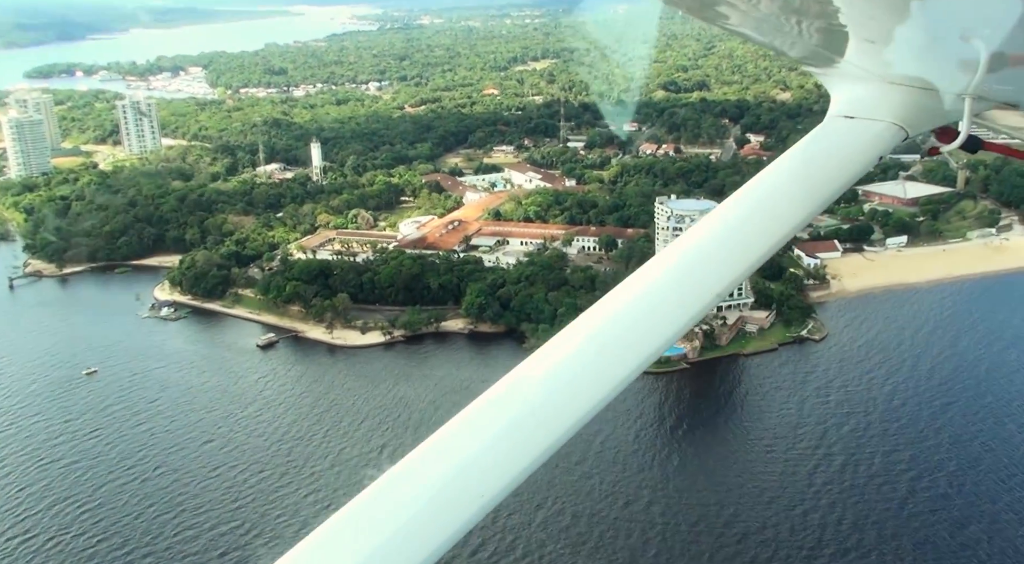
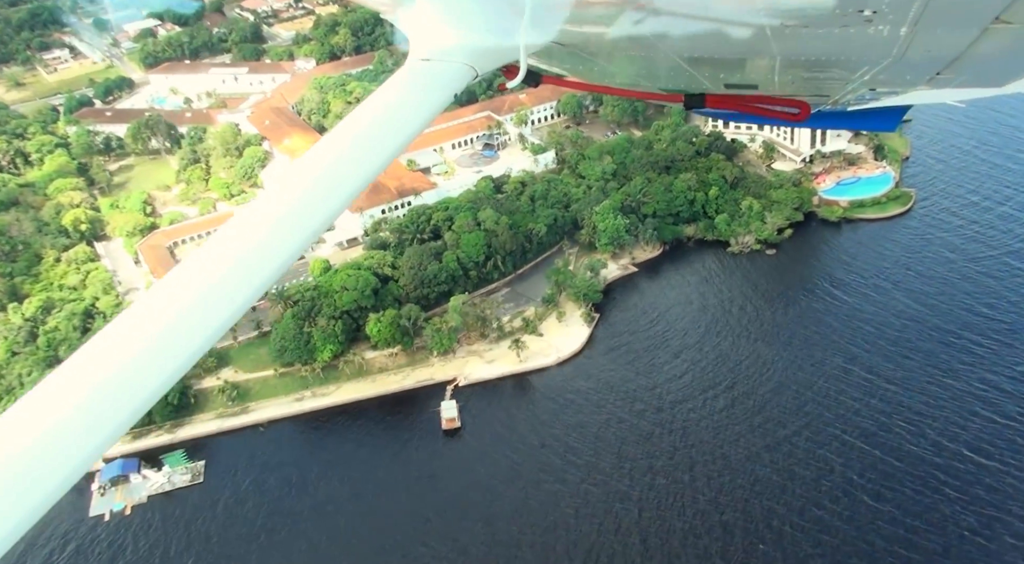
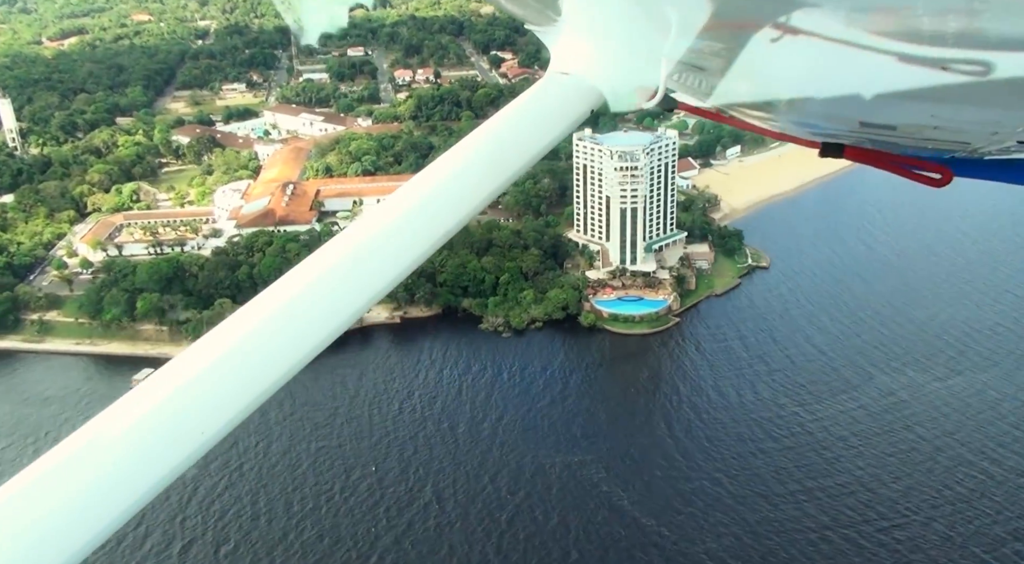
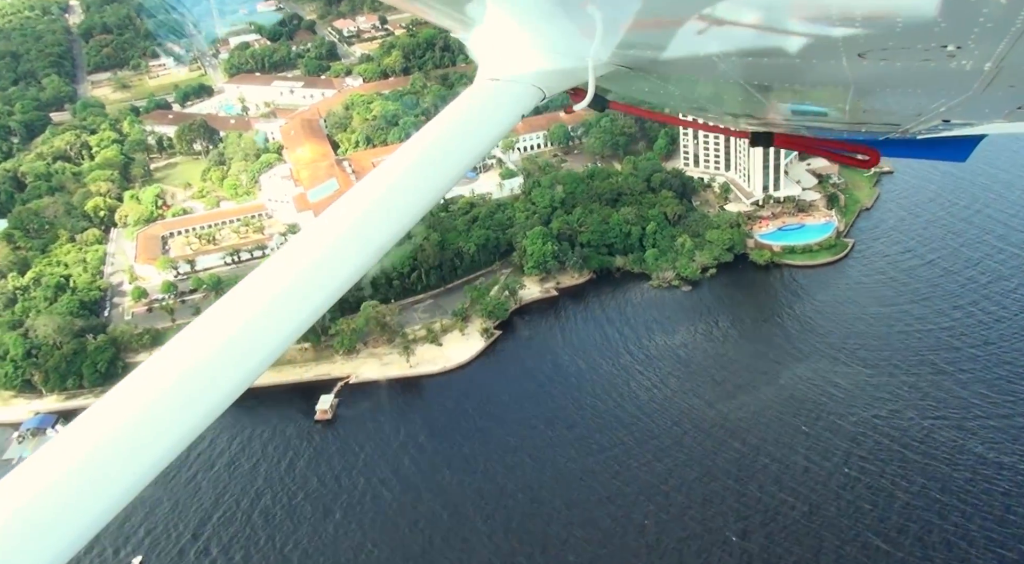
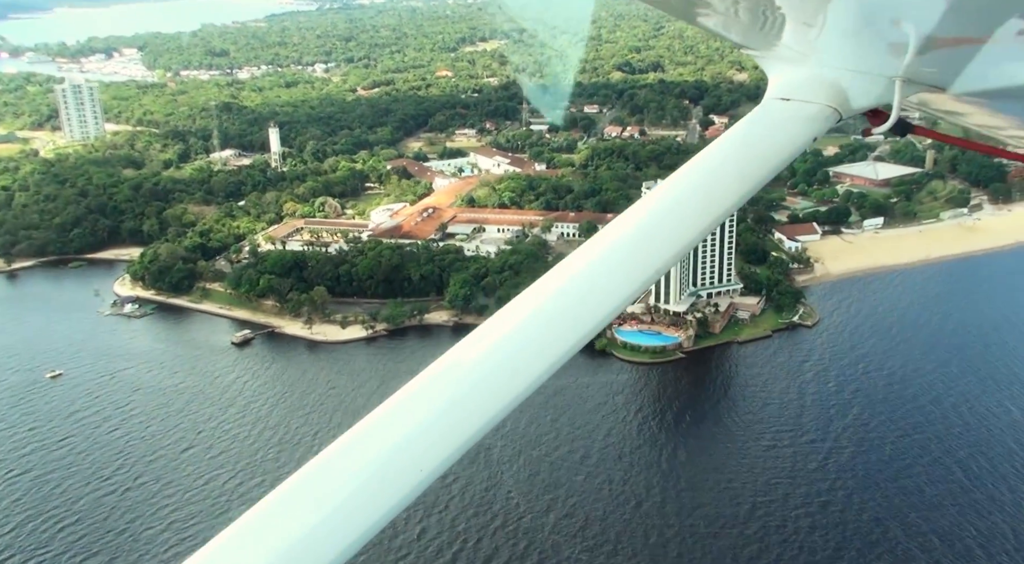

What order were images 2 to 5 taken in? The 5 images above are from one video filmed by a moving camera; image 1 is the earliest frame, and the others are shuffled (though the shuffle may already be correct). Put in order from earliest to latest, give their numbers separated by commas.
5, 3, 4, 2
